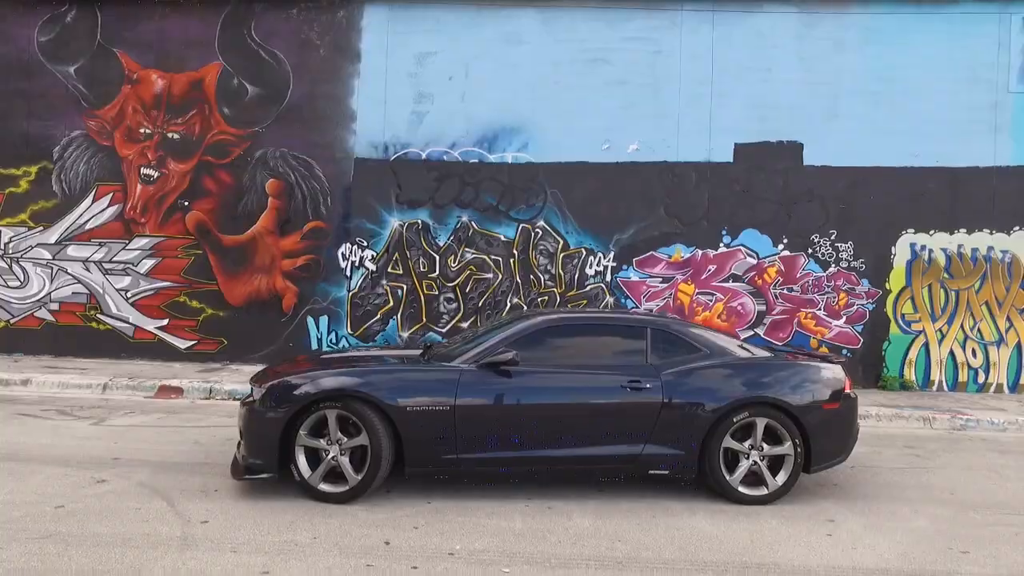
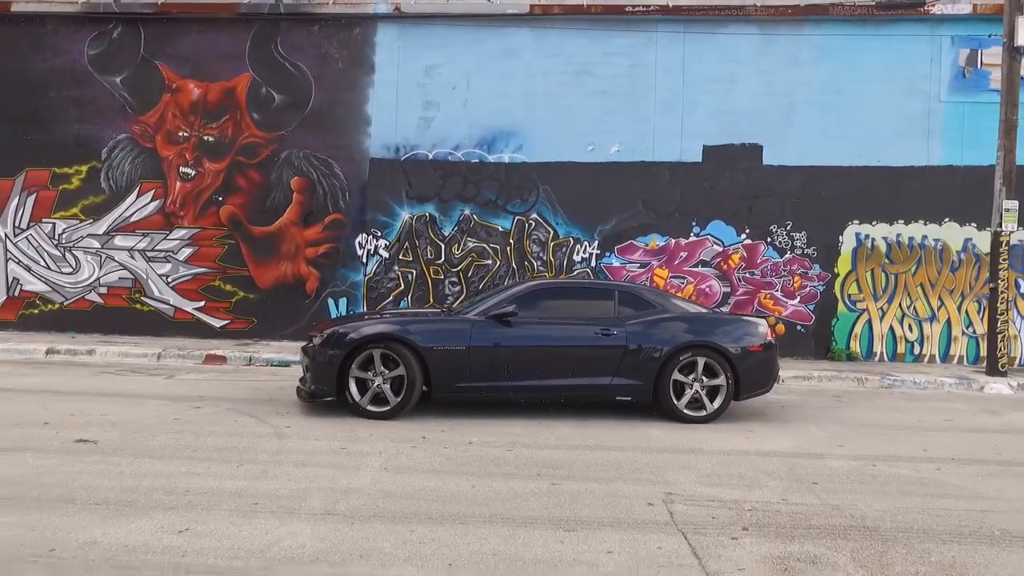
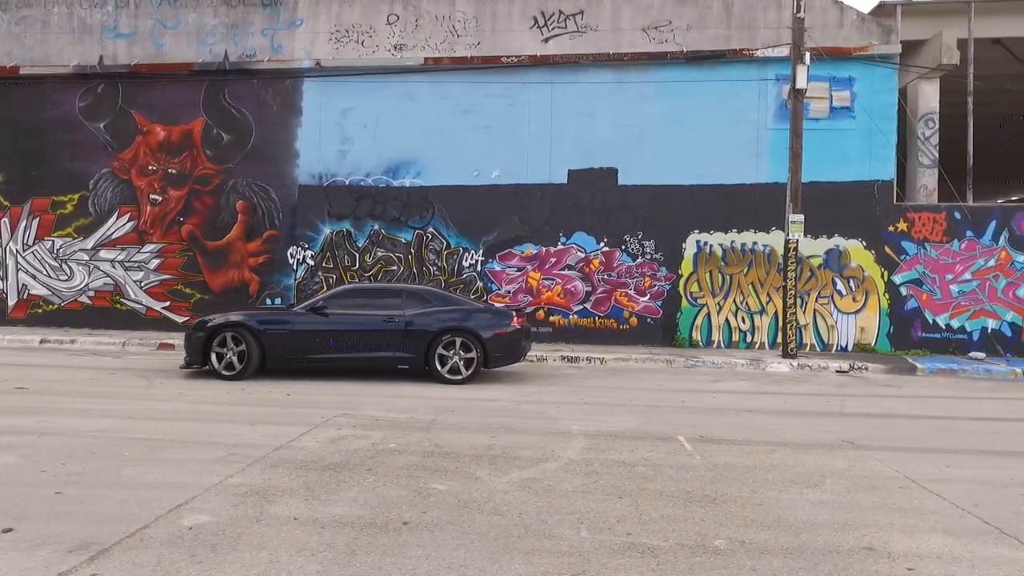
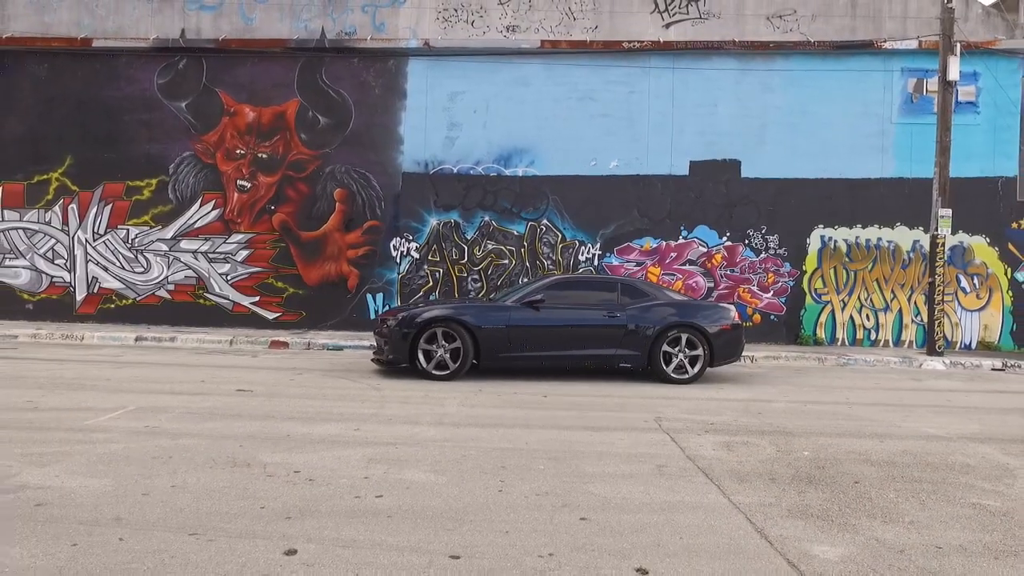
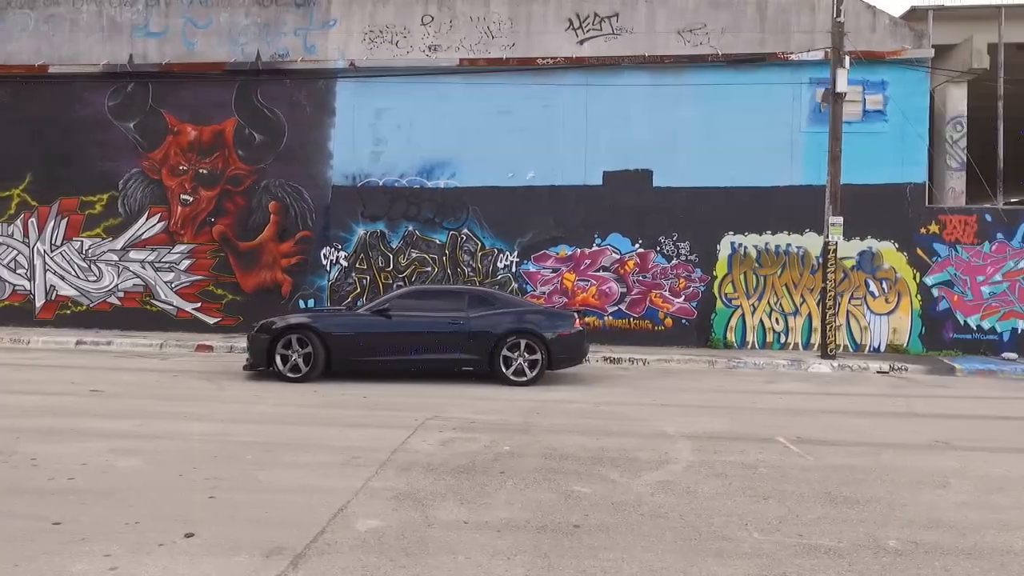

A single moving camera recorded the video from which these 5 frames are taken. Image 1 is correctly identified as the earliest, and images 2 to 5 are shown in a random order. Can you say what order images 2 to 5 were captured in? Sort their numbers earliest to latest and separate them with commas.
2, 4, 5, 3
